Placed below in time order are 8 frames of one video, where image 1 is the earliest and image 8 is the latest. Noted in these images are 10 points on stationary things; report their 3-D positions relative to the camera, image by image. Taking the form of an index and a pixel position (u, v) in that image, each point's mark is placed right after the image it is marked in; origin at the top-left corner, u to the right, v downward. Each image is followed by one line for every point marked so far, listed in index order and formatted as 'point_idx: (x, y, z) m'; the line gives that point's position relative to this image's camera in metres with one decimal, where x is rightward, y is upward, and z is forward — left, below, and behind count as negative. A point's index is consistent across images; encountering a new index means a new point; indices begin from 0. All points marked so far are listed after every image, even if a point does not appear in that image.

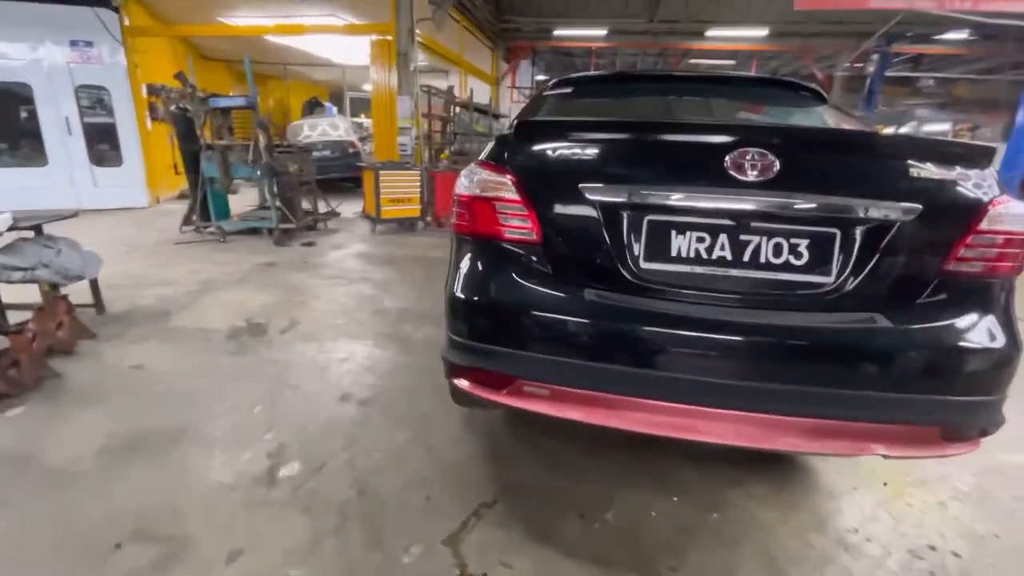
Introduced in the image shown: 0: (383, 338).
0: (-0.8, -0.3, +3.4) m
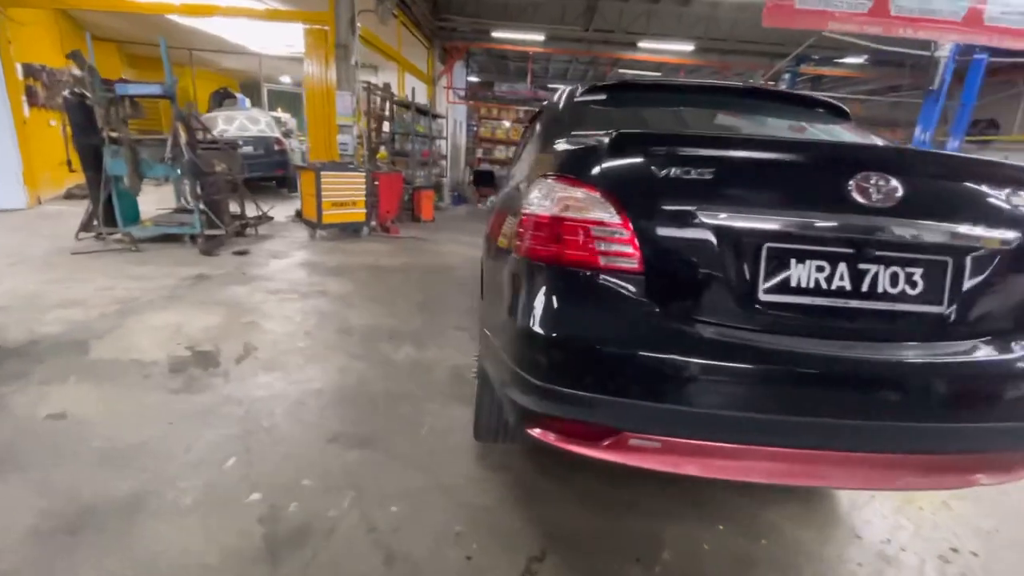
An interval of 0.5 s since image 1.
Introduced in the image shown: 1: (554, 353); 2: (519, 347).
0: (-0.9, -0.4, +3.1) m
1: (+0.1, -0.2, +1.4) m
2: (0.0, -0.2, +1.5) m
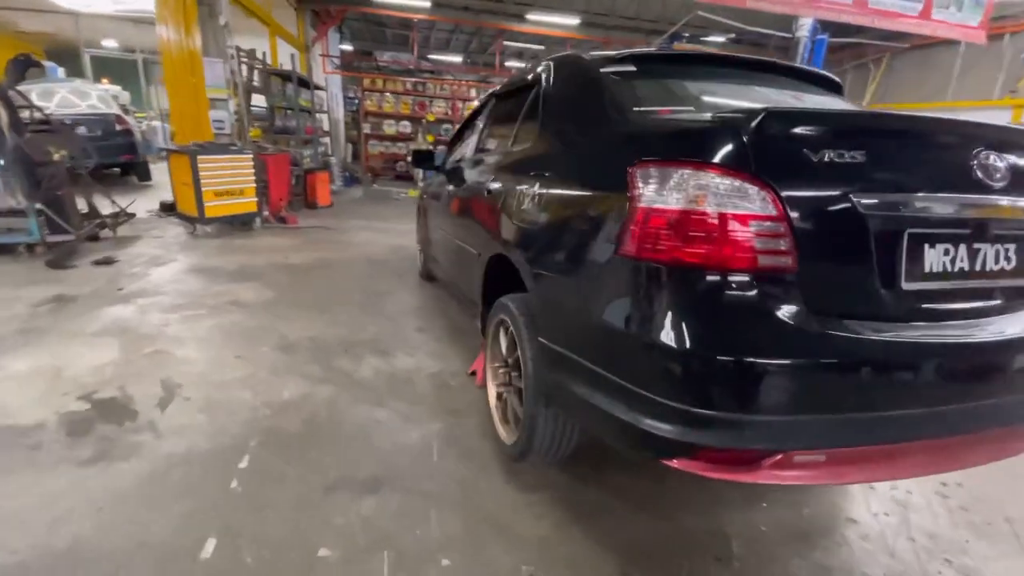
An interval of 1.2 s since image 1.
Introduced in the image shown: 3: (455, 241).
0: (-0.9, -0.5, +2.6) m
1: (+0.4, -0.2, +1.2) m
2: (+0.3, -0.2, +1.3) m
3: (-0.4, +0.3, +3.2) m
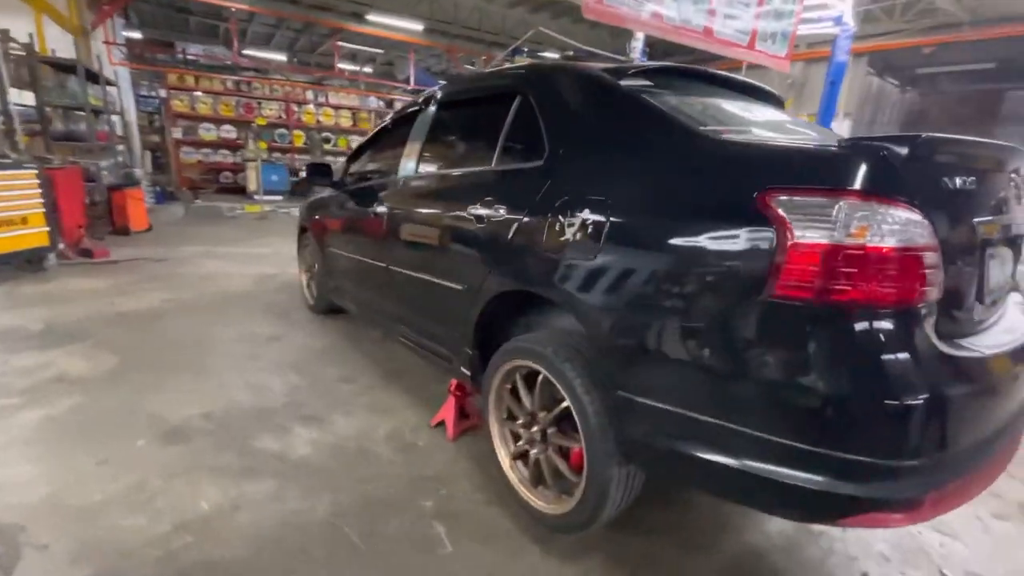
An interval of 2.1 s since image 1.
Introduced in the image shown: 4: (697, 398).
0: (-1.0, -0.7, +2.0) m
1: (+0.7, -0.3, +1.1) m
2: (+0.6, -0.3, +1.1) m
3: (-0.7, +0.1, +2.7) m
4: (+0.4, -0.2, +1.3) m
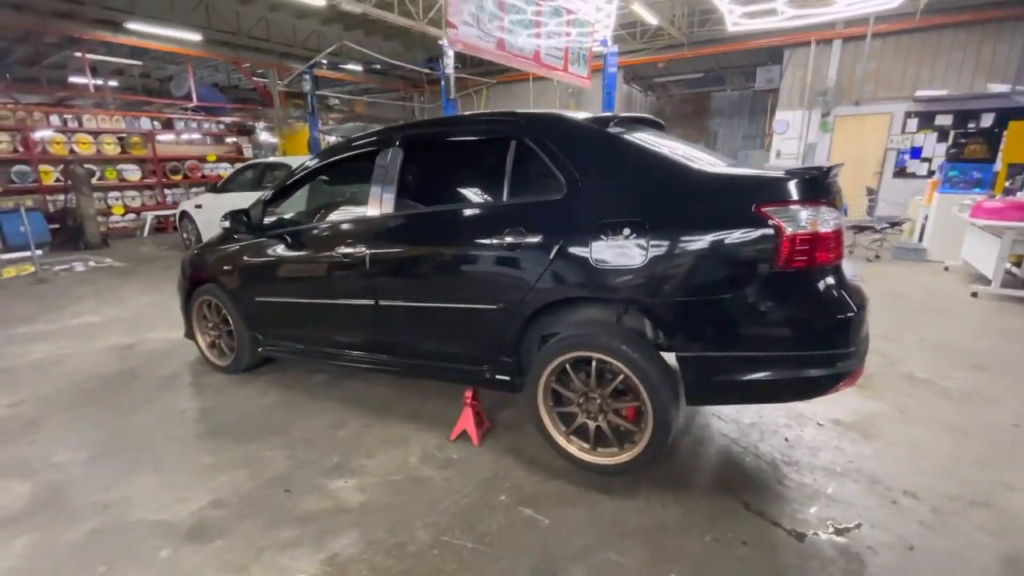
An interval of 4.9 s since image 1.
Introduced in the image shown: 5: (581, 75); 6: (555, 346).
0: (-0.7, -0.9, +1.9) m
1: (+1.1, -0.1, +1.8) m
2: (+1.0, -0.2, +1.8) m
3: (-0.9, -0.1, +2.7) m
4: (+0.8, -0.2, +1.9) m
5: (+0.7, +2.3, +5.7) m
6: (+0.2, -0.2, +2.1) m
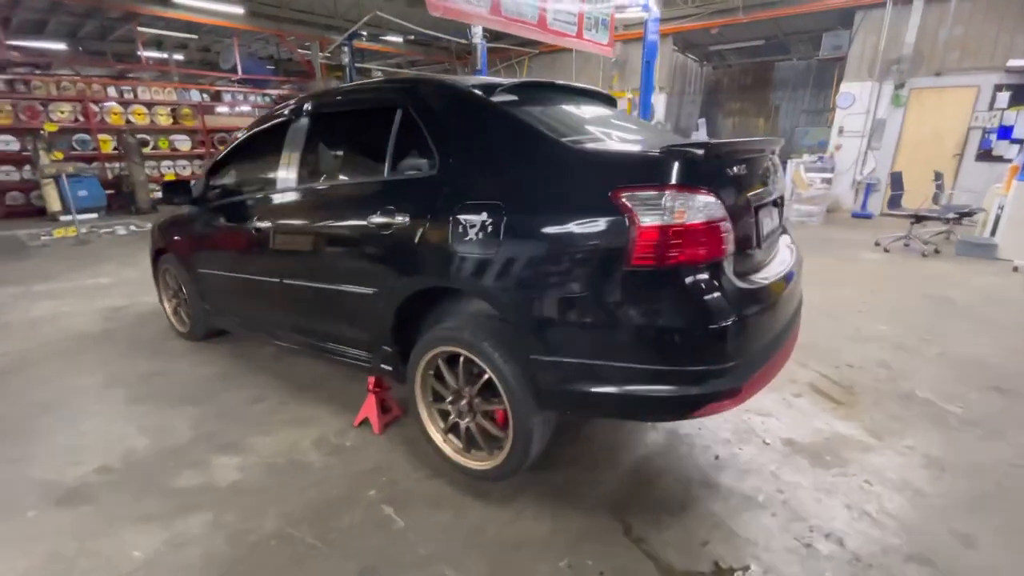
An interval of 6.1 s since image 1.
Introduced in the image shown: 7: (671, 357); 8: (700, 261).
0: (-1.2, -0.8, +1.9) m
1: (+0.6, -0.2, +1.5) m
2: (+0.4, -0.2, +1.5) m
3: (-1.3, 0.0, +2.7) m
4: (+0.3, -0.2, +1.6) m
5: (+0.8, +2.5, +5.3) m
6: (-0.3, -0.2, +1.9) m
7: (+0.5, -0.2, +1.5) m
8: (+0.5, +0.1, +1.5) m
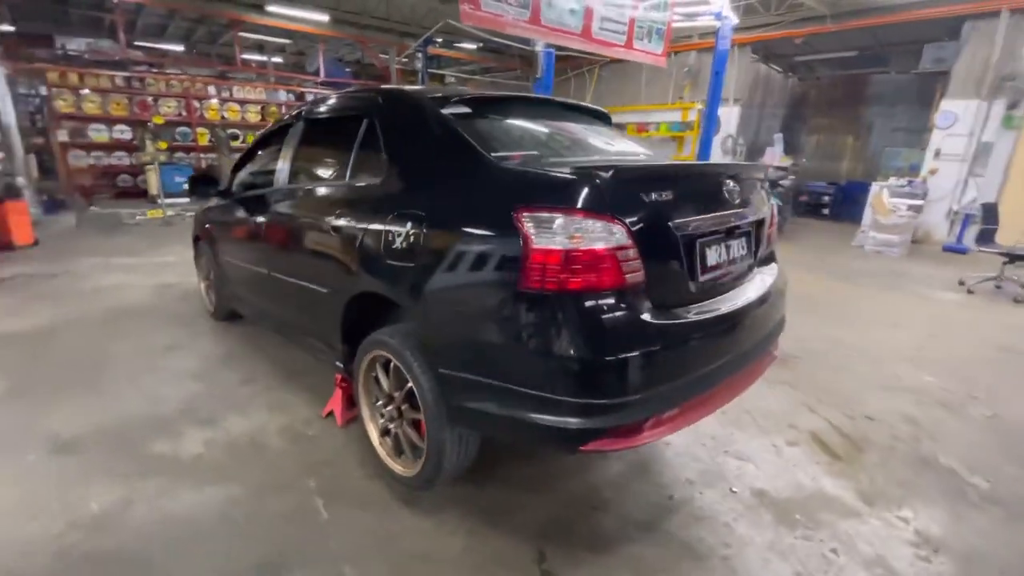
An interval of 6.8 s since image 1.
0: (-1.5, -0.8, +2.1) m
1: (+0.3, -0.2, +1.4) m
2: (+0.1, -0.3, +1.5) m
3: (-1.4, +0.1, +2.9) m
4: (0.0, -0.2, +1.6) m
5: (+1.3, +2.3, +5.2) m
6: (-0.6, -0.2, +2.0) m
7: (+0.2, -0.3, +1.5) m
8: (+0.3, 0.0, +1.4) m
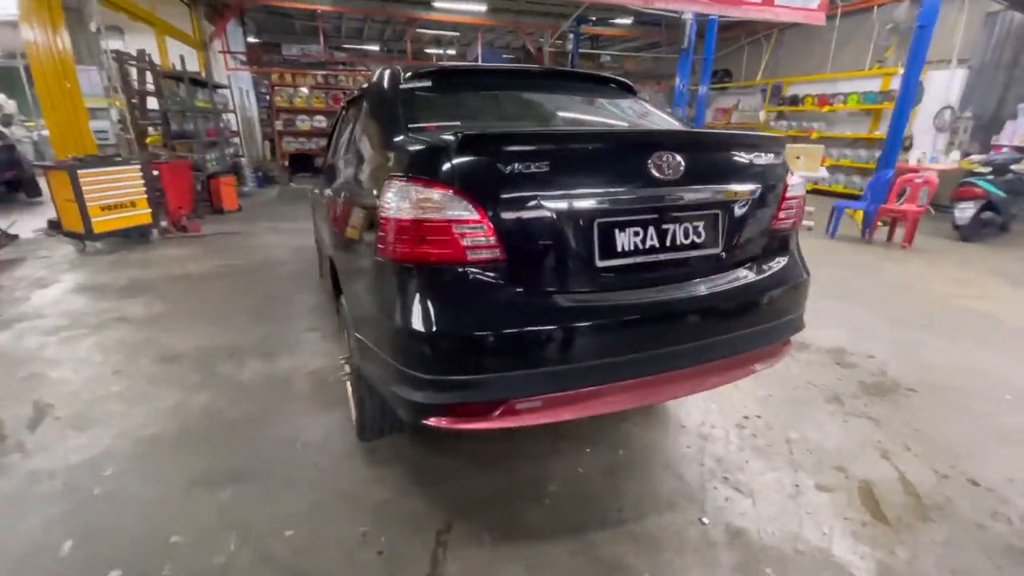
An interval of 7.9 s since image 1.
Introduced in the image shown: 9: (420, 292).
0: (-1.6, -0.5, +2.7) m
1: (-0.2, -0.2, +1.4) m
2: (-0.3, -0.2, +1.4) m
3: (-1.1, +0.3, +3.3) m
4: (-0.4, -0.1, +1.6) m
5: (+2.4, +2.3, +4.4) m
6: (-0.7, -0.1, +2.2) m
7: (-0.2, -0.2, +1.4) m
8: (-0.2, +0.1, +1.3) m
9: (-0.2, 0.0, +1.4) m
